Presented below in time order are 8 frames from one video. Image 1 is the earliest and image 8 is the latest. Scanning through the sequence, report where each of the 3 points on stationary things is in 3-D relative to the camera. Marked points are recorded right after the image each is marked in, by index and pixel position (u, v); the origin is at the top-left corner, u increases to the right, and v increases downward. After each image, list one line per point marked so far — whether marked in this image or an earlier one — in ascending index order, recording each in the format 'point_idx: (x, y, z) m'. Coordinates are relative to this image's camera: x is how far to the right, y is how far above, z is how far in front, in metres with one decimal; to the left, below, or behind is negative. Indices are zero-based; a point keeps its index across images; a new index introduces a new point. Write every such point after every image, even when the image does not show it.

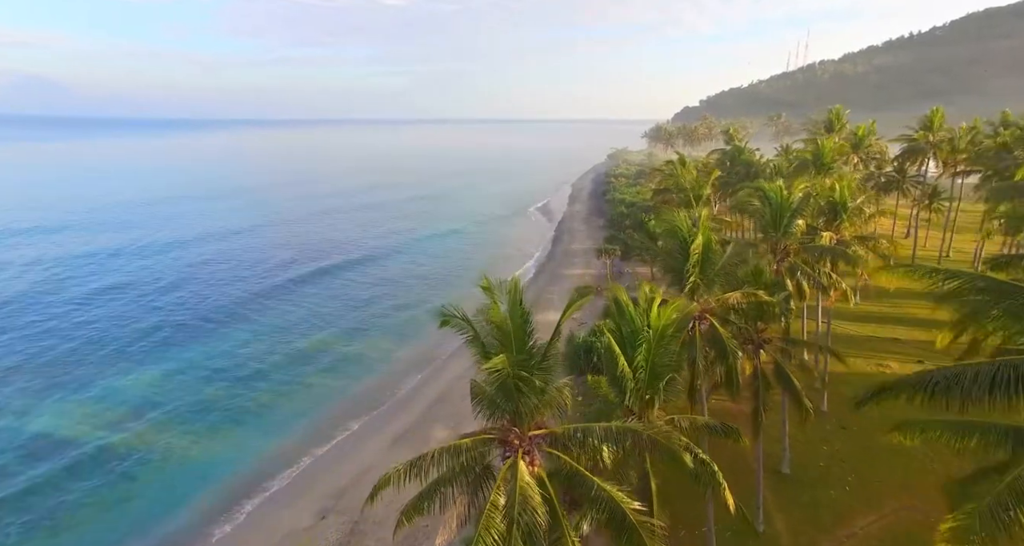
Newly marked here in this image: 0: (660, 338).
0: (+2.9, -1.3, +10.9) m
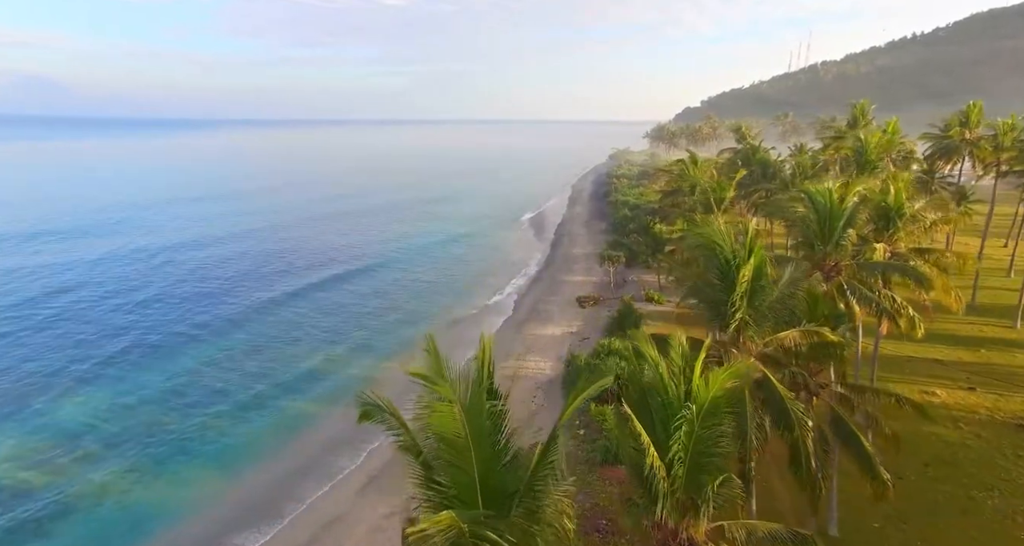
0: (+2.6, -1.9, +7.4) m
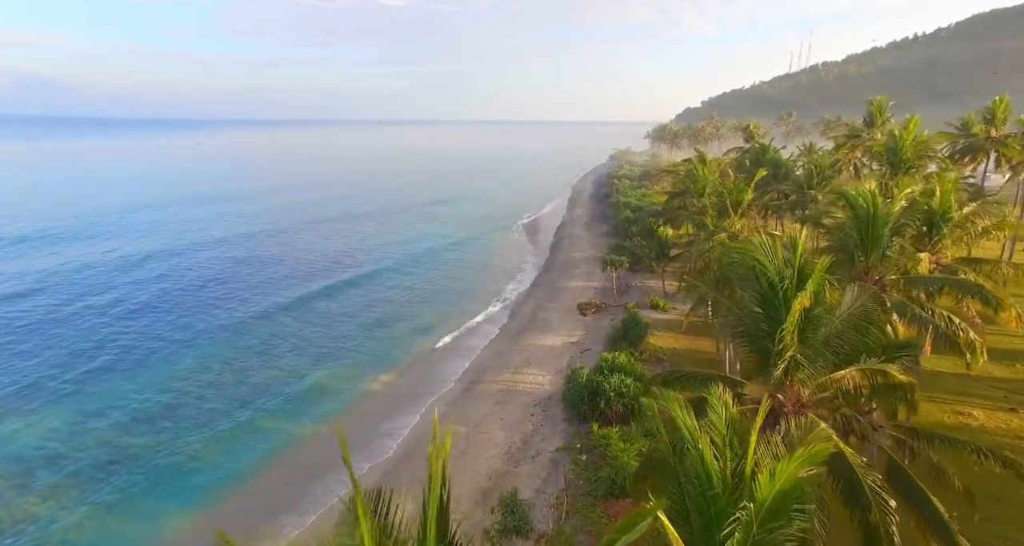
0: (+2.4, -2.3, +5.3) m
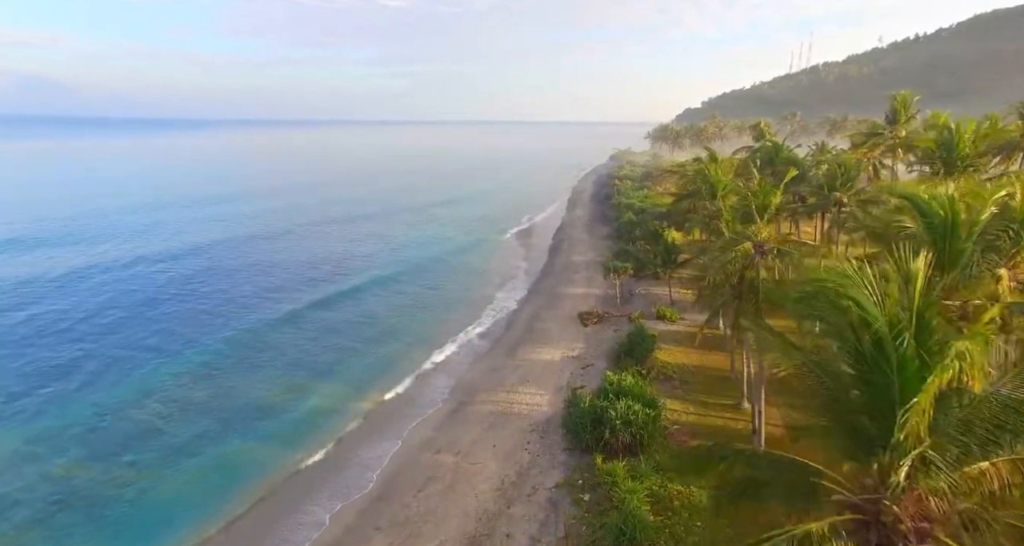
0: (+2.2, -2.7, +2.7) m
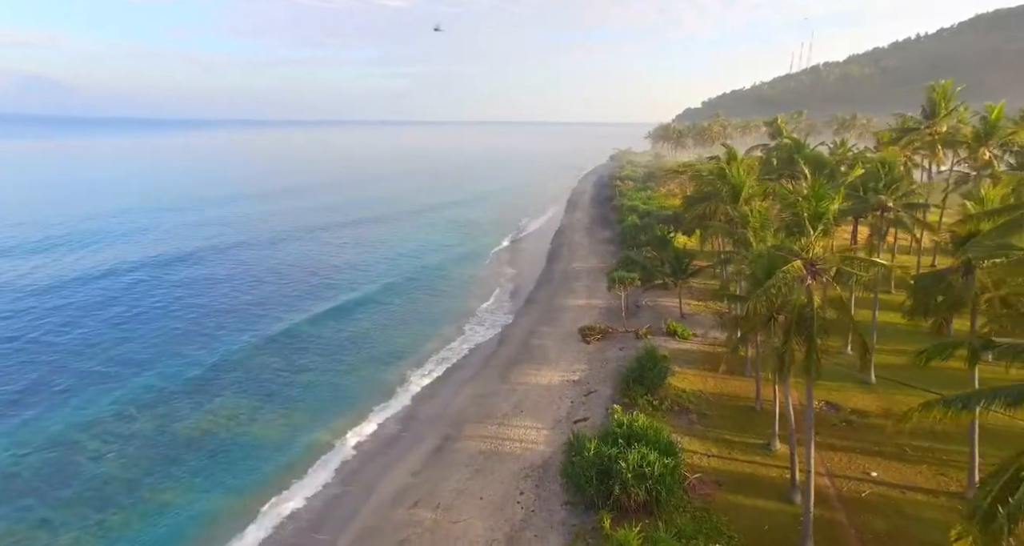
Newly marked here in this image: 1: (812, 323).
0: (+1.8, -3.3, -1.0) m
1: (+7.5, -1.3, +14.0) m
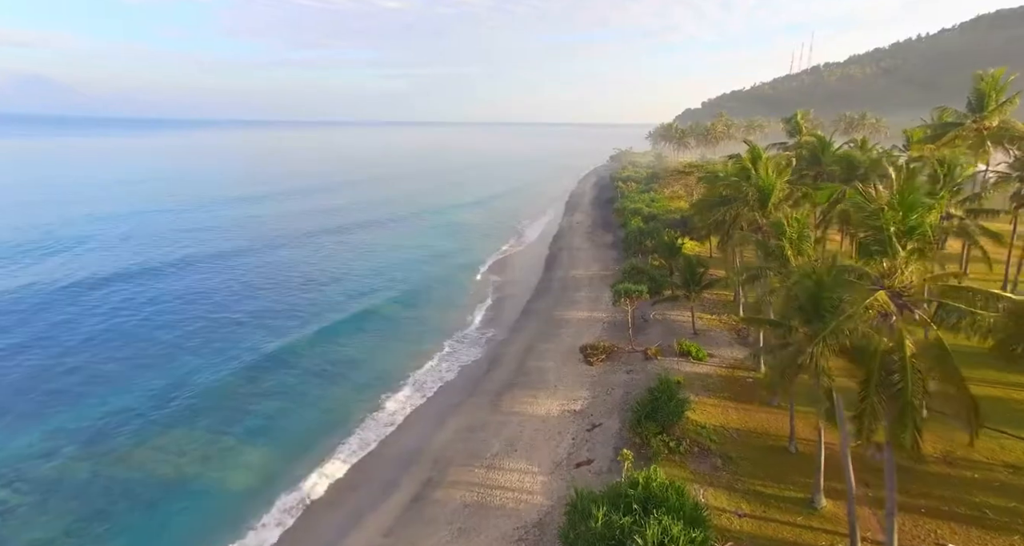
0: (+1.6, -4.0, -4.5) m
1: (+7.2, -1.9, +10.5) m
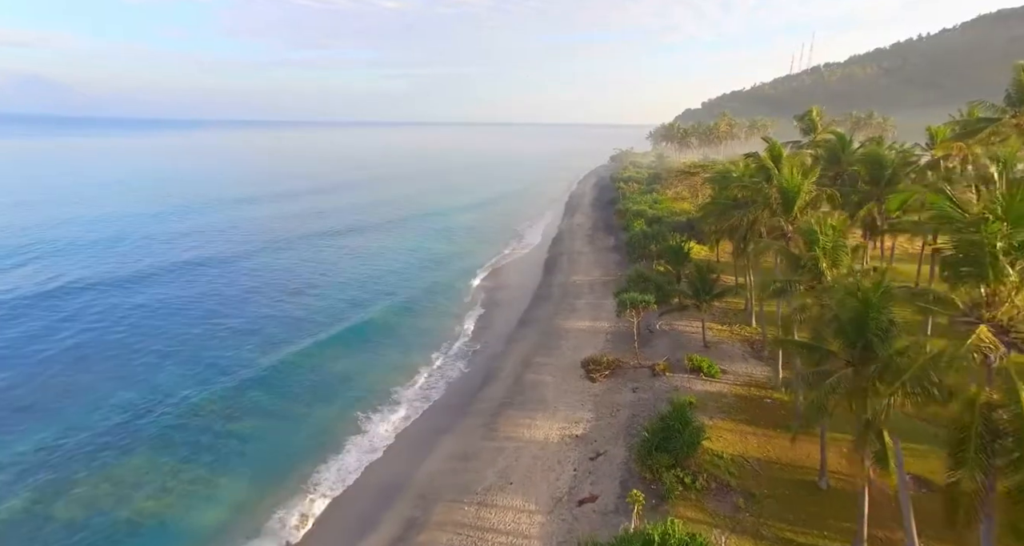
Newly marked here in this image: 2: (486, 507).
0: (+1.4, -4.4, -6.9) m
1: (+7.1, -2.3, +8.2) m
2: (-0.8, -7.6, +18.5) m
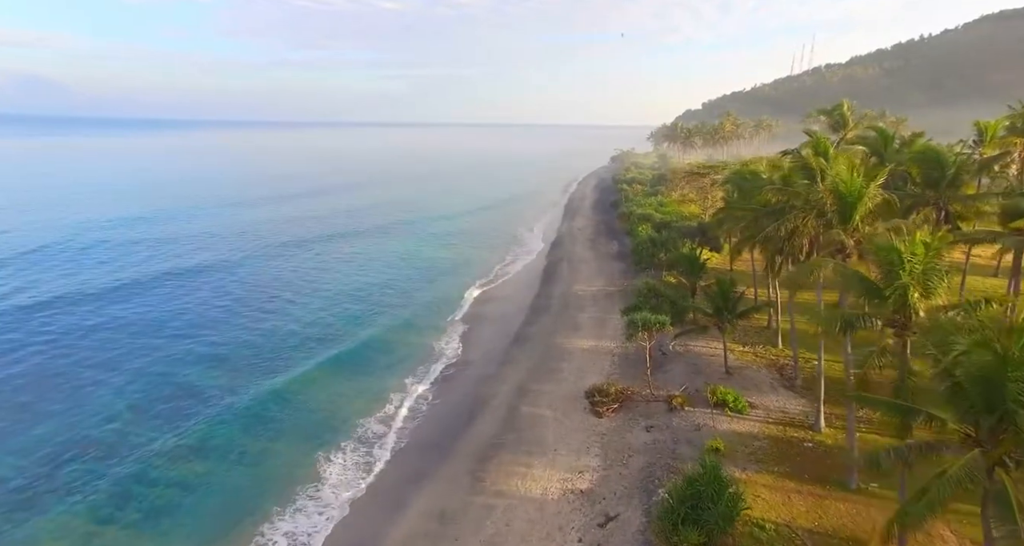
0: (+1.1, -5.0, -10.7) m
1: (+6.8, -3.0, +4.3) m
2: (-1.1, -8.3, +14.7) m
